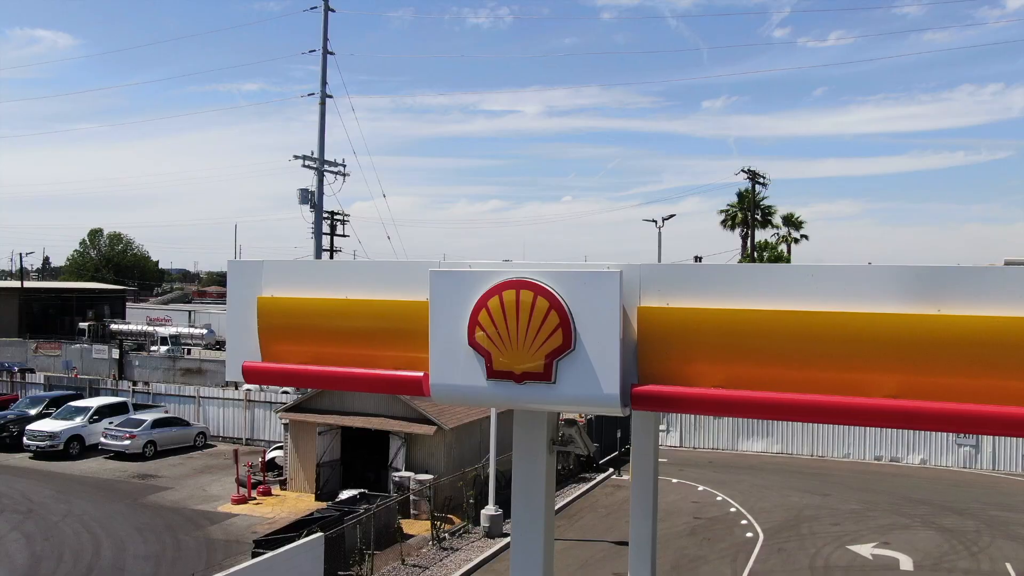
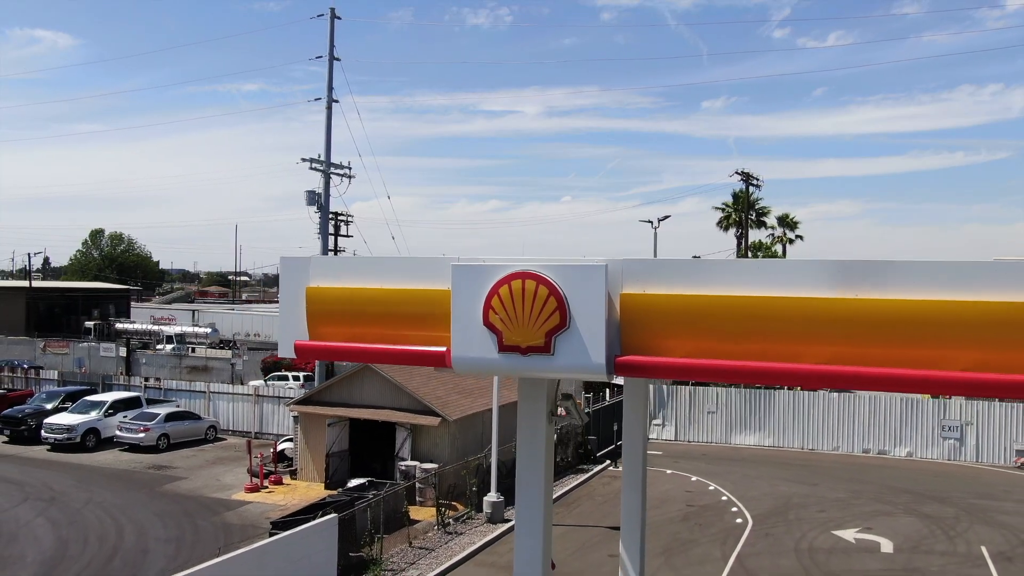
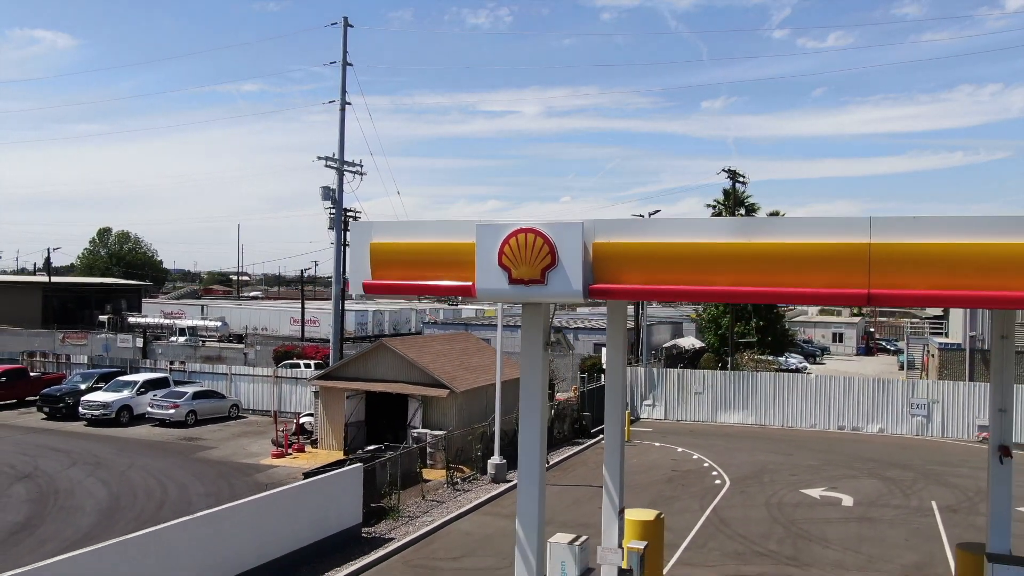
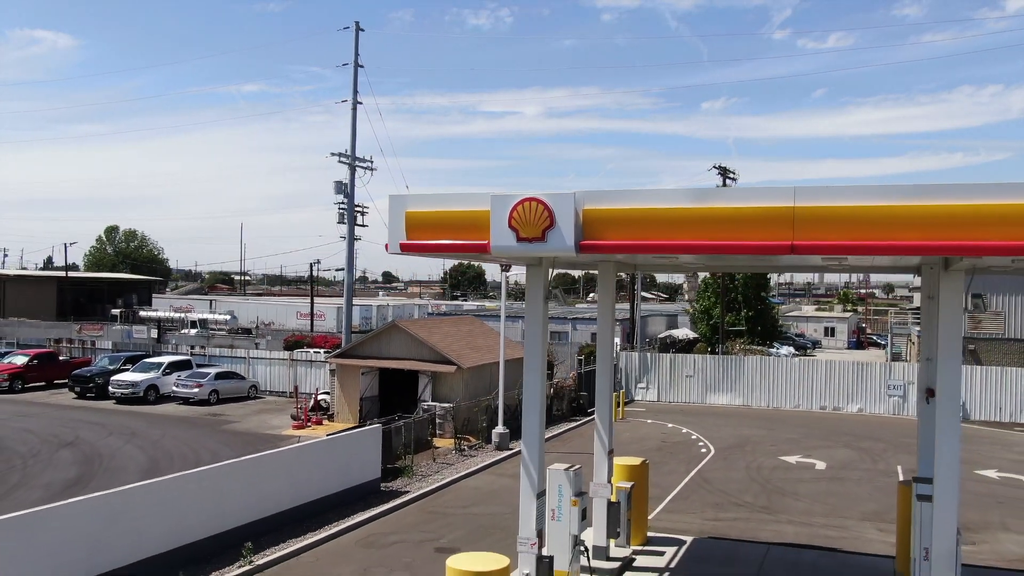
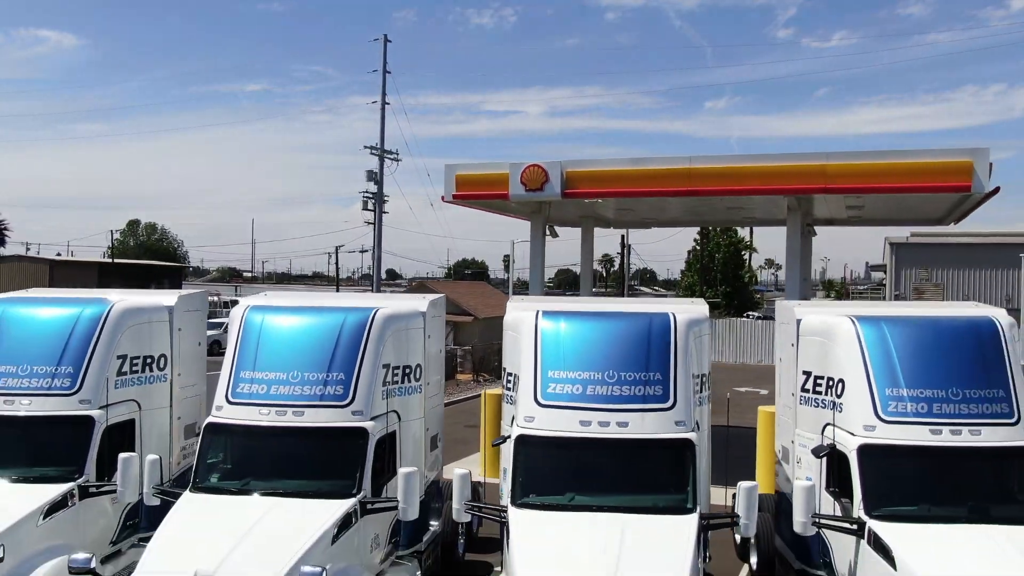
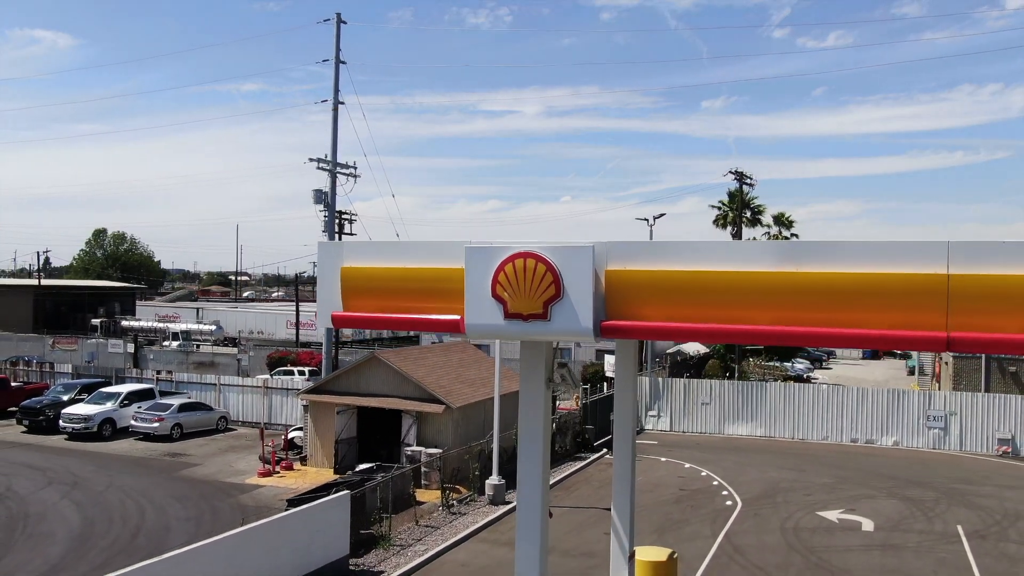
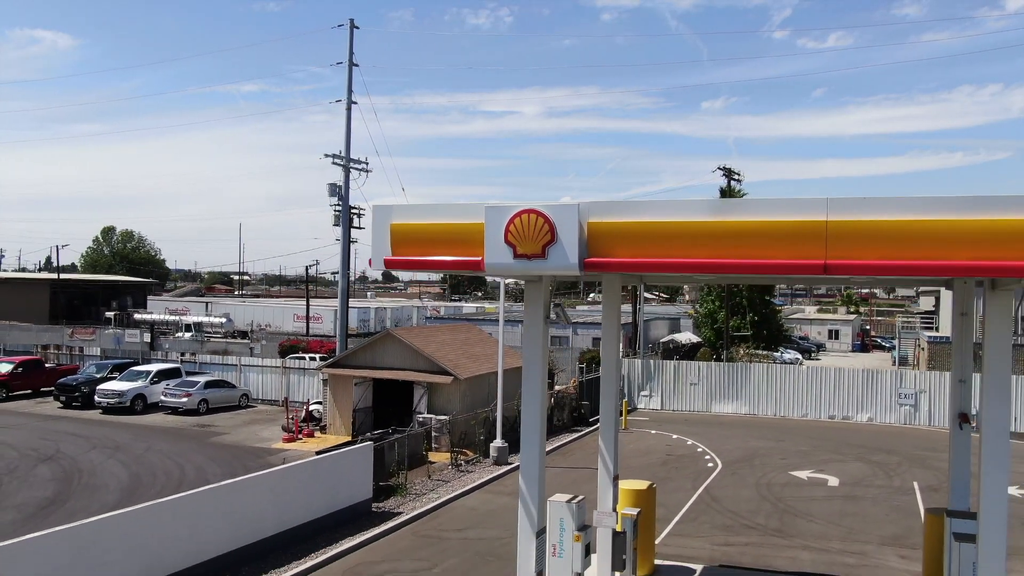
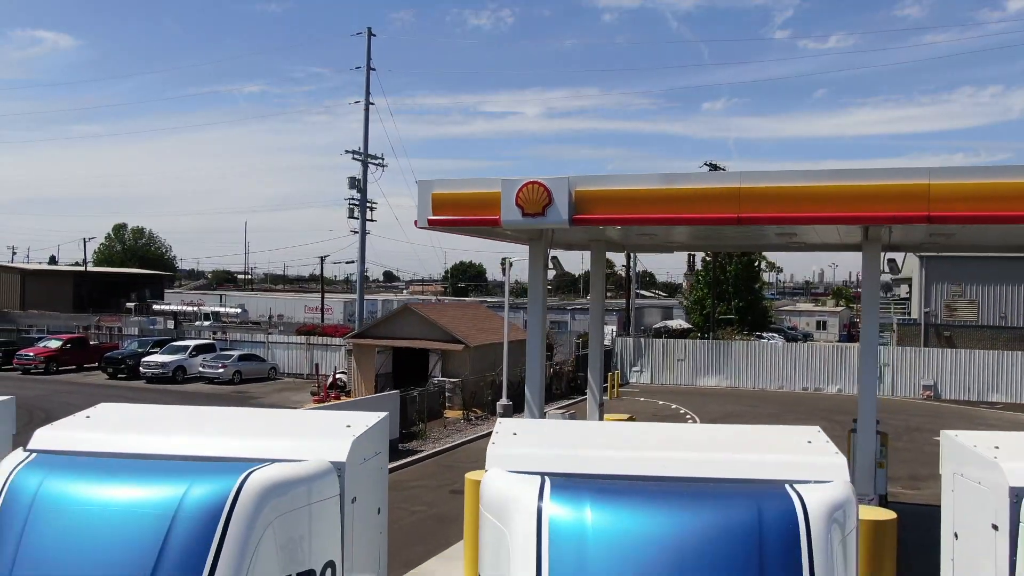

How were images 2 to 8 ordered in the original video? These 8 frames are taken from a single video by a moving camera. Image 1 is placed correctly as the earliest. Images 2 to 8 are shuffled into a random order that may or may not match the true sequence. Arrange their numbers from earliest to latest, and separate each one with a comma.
2, 6, 3, 7, 4, 8, 5
